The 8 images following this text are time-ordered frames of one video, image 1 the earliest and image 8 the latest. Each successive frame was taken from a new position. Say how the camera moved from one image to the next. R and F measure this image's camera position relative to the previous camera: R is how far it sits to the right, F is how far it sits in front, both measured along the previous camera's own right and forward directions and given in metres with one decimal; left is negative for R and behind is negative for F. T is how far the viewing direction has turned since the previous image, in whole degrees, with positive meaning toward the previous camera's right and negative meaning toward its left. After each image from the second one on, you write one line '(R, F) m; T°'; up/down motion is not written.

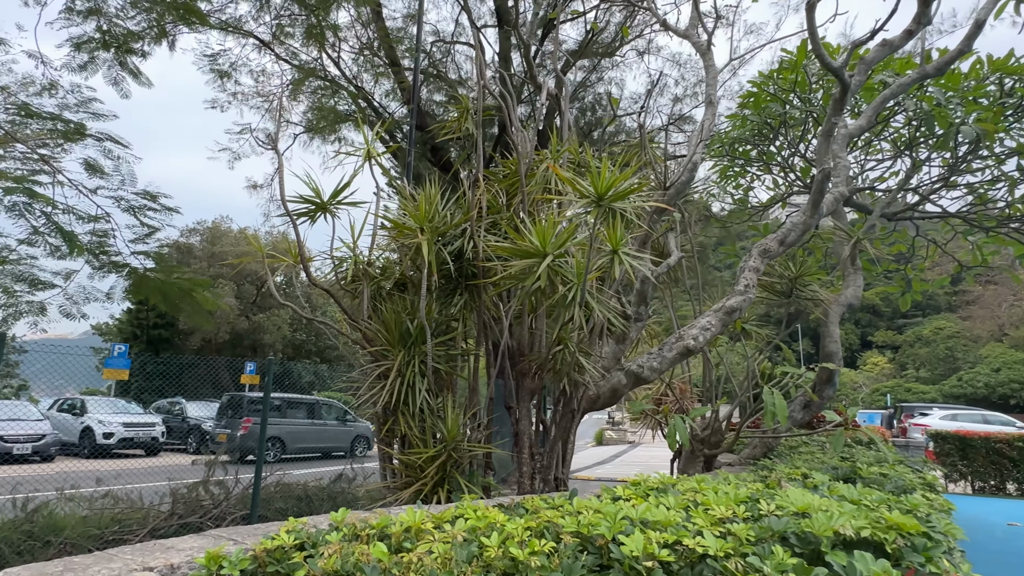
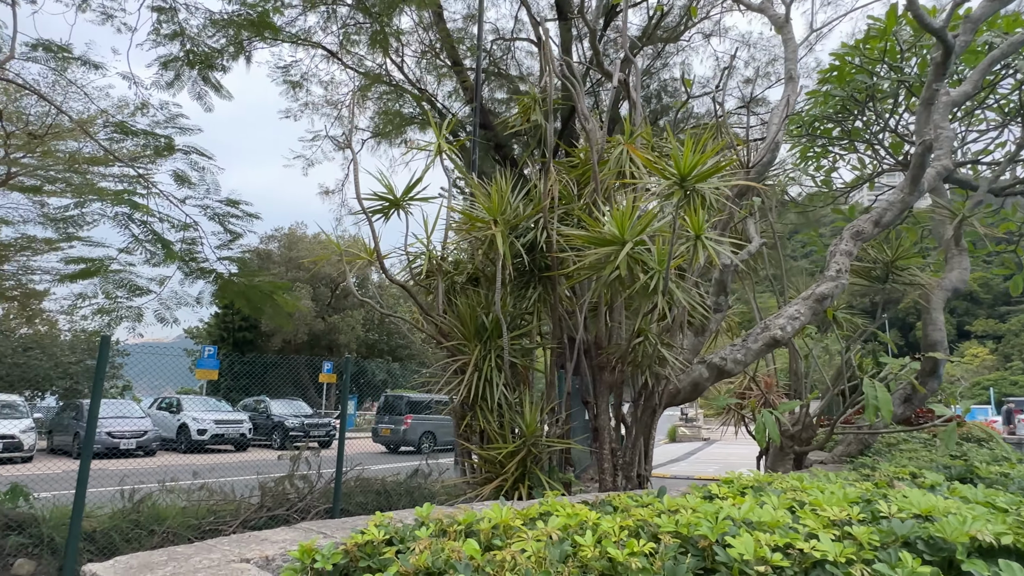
(-0.1, +0.1) m; -6°
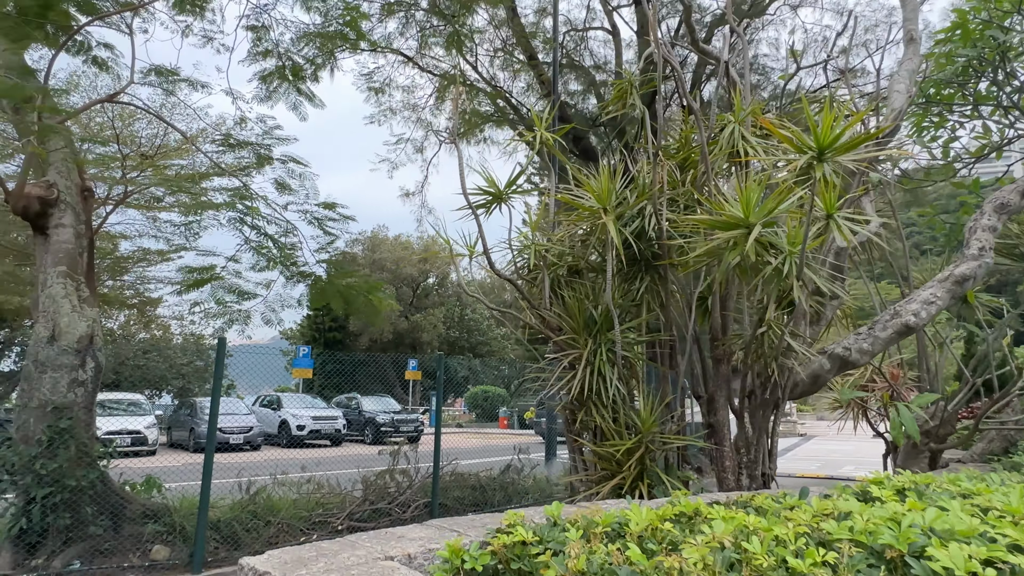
(-0.2, +0.1) m; -7°
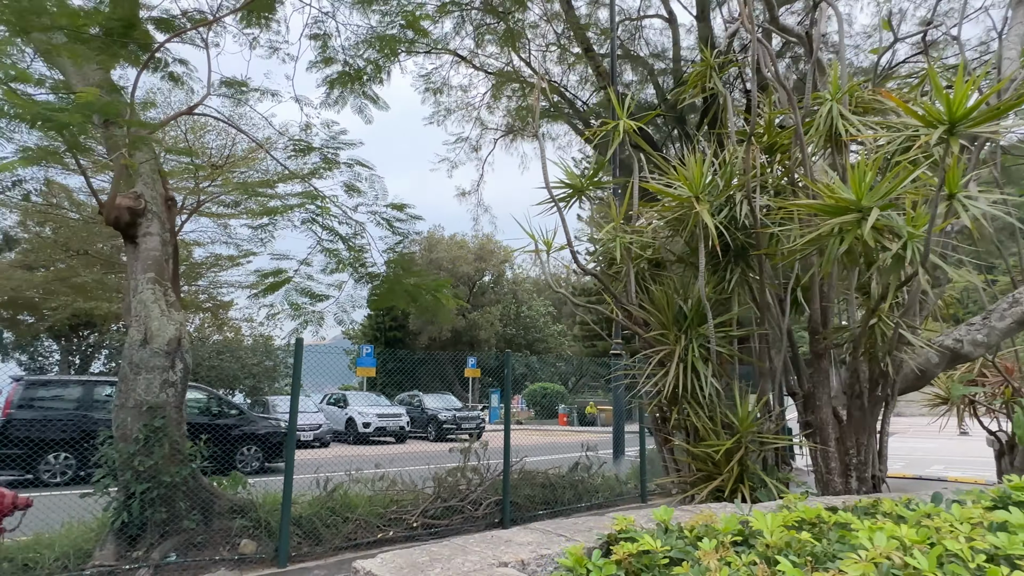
(-0.2, +0.1) m; -5°
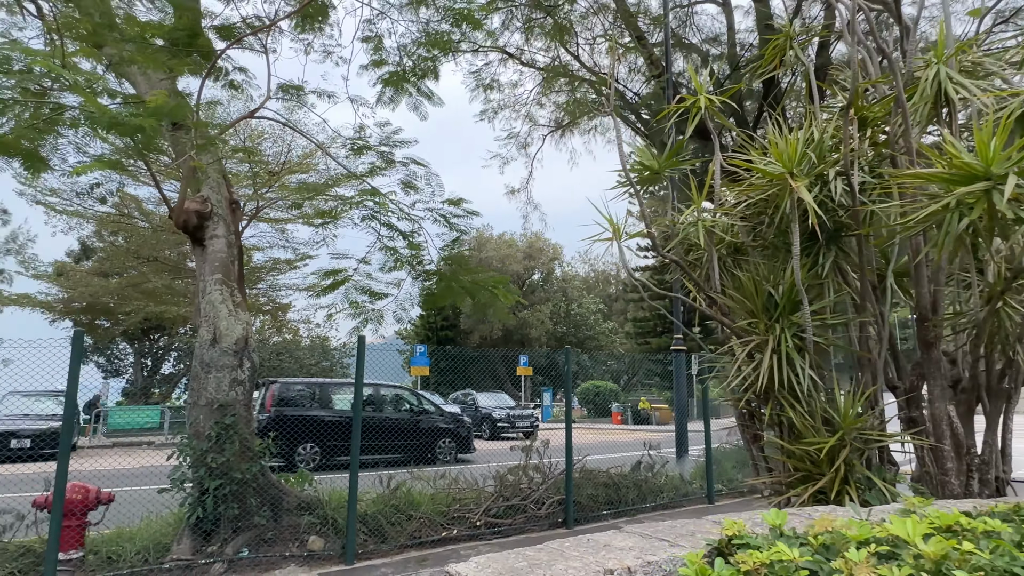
(-0.1, +0.1) m; -5°
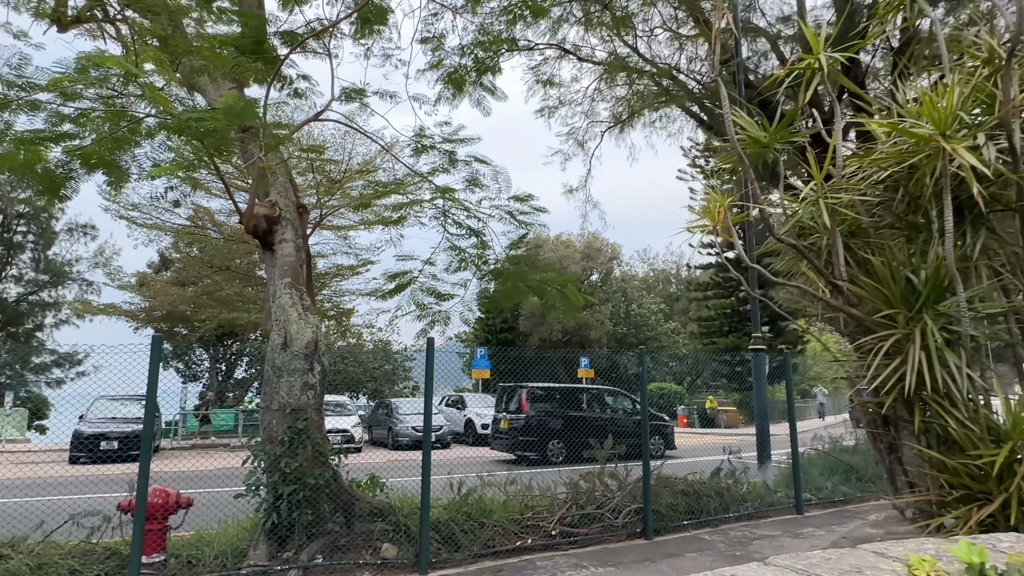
(-0.2, +0.3) m; -5°
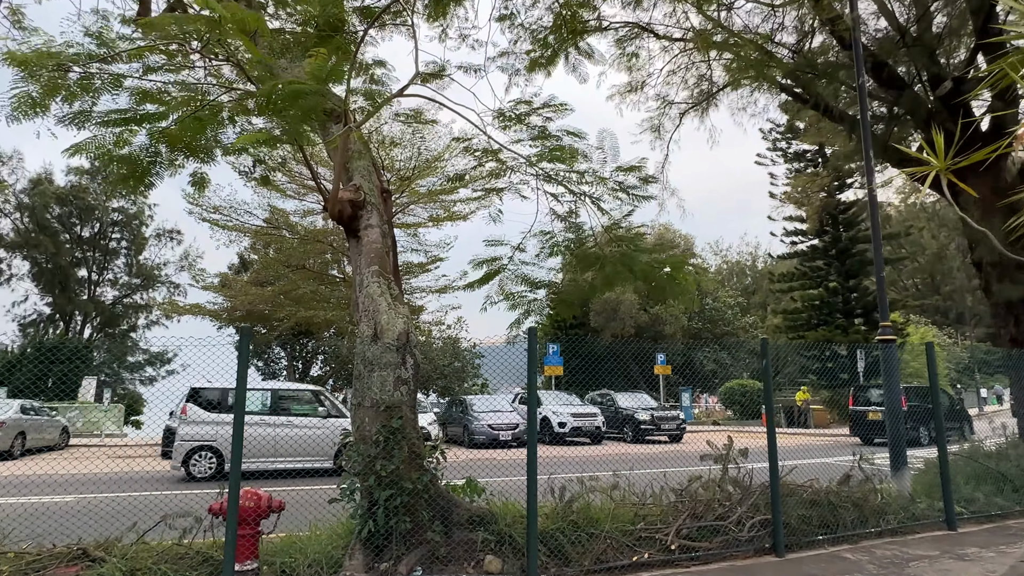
(-0.4, +0.6) m; -6°
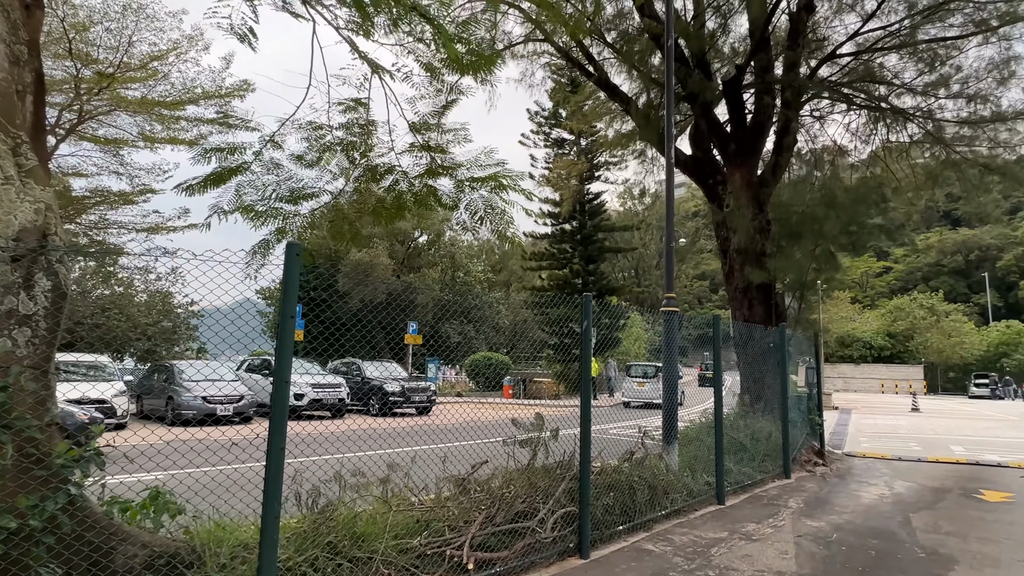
(-0.1, +1.8) m; +25°
